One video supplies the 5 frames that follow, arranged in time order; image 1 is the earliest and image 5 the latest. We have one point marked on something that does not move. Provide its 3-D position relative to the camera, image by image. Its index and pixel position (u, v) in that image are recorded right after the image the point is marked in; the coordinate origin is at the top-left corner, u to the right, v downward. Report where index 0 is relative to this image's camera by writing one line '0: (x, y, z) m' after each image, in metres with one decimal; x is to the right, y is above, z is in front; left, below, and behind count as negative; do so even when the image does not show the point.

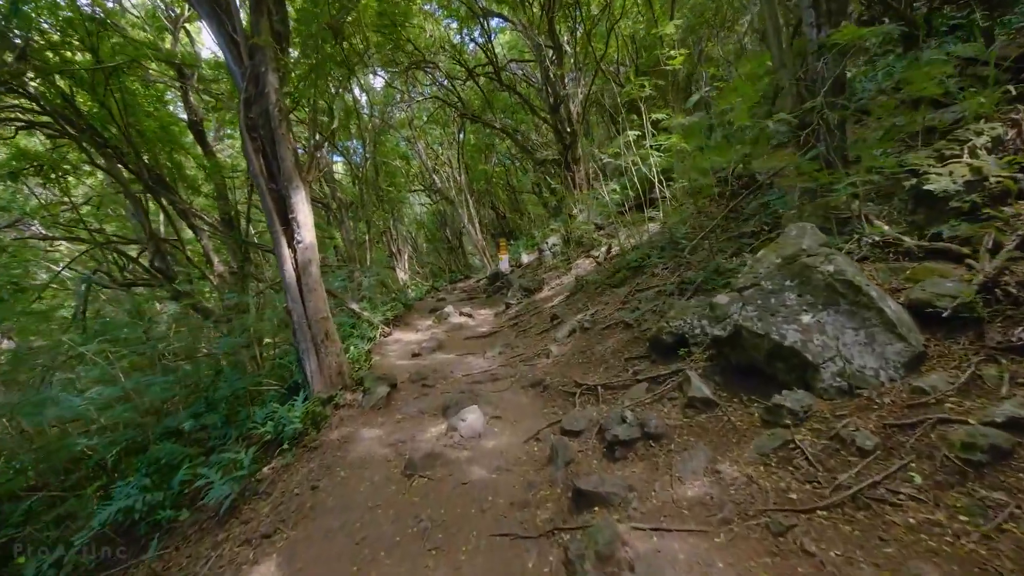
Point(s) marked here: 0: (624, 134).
0: (+1.8, +2.4, +7.5) m
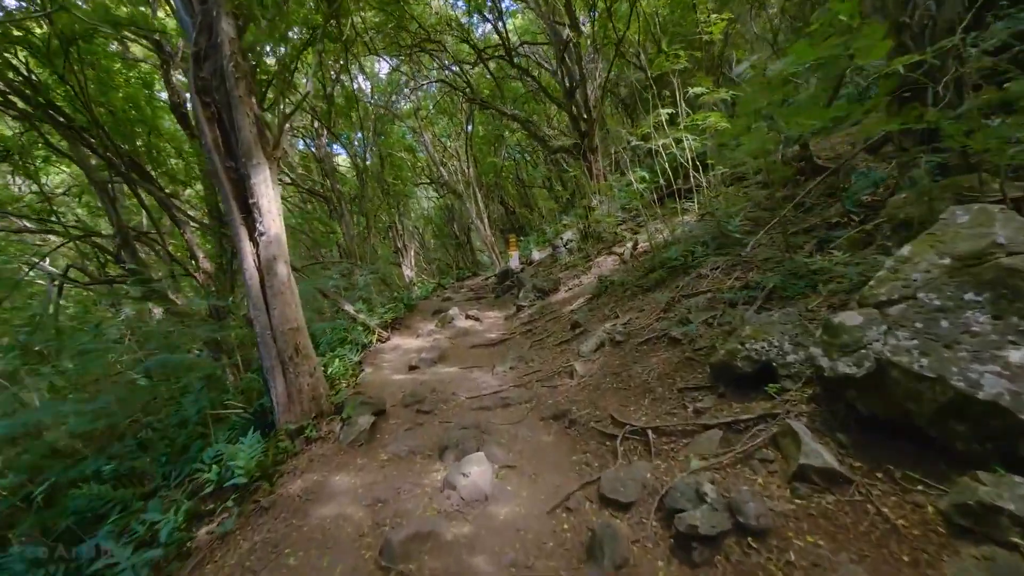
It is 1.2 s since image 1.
0: (+2.0, +2.4, +6.5) m
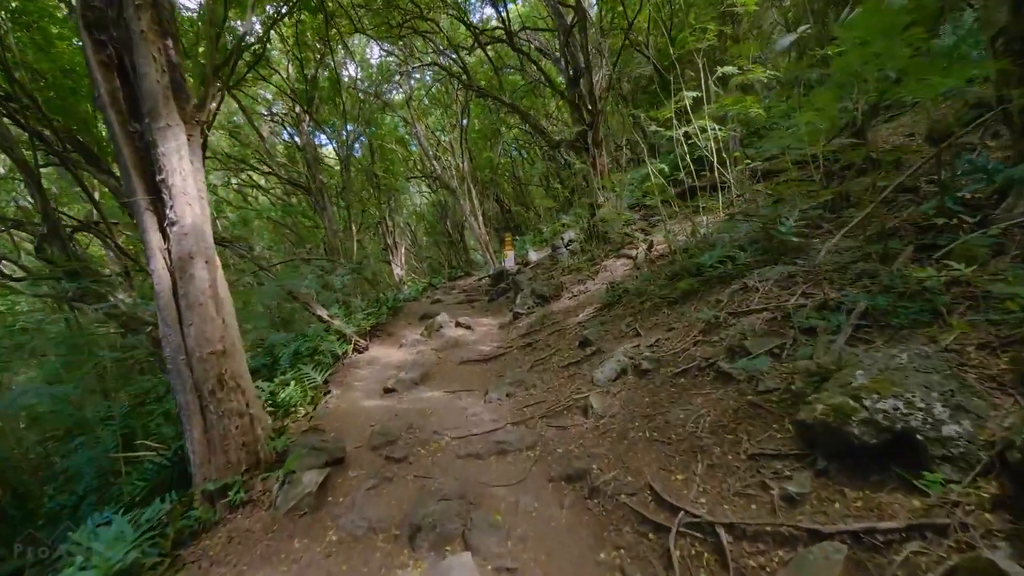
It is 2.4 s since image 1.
0: (+2.0, +2.3, +5.7) m
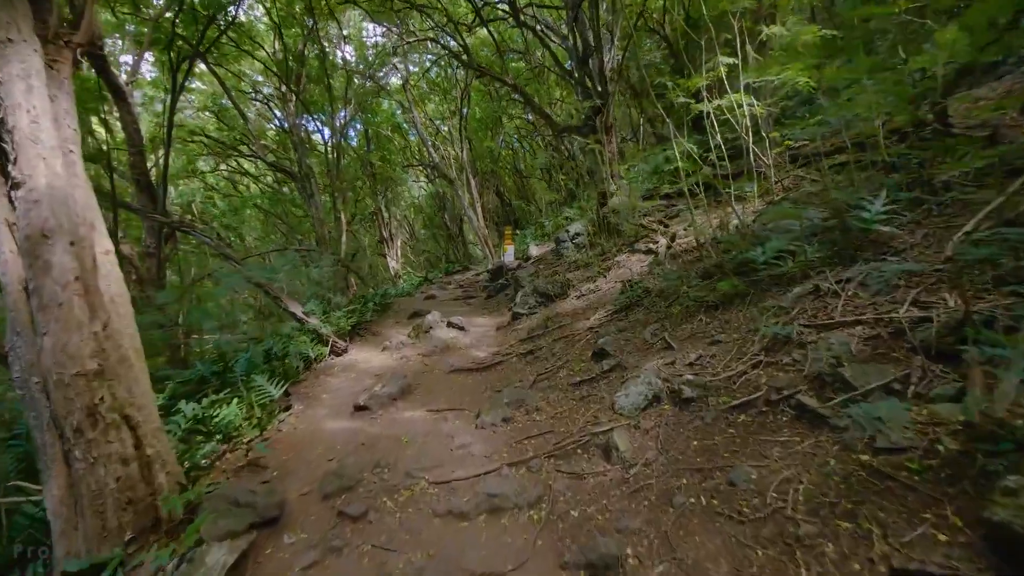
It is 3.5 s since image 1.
0: (+2.0, +2.3, +4.9) m
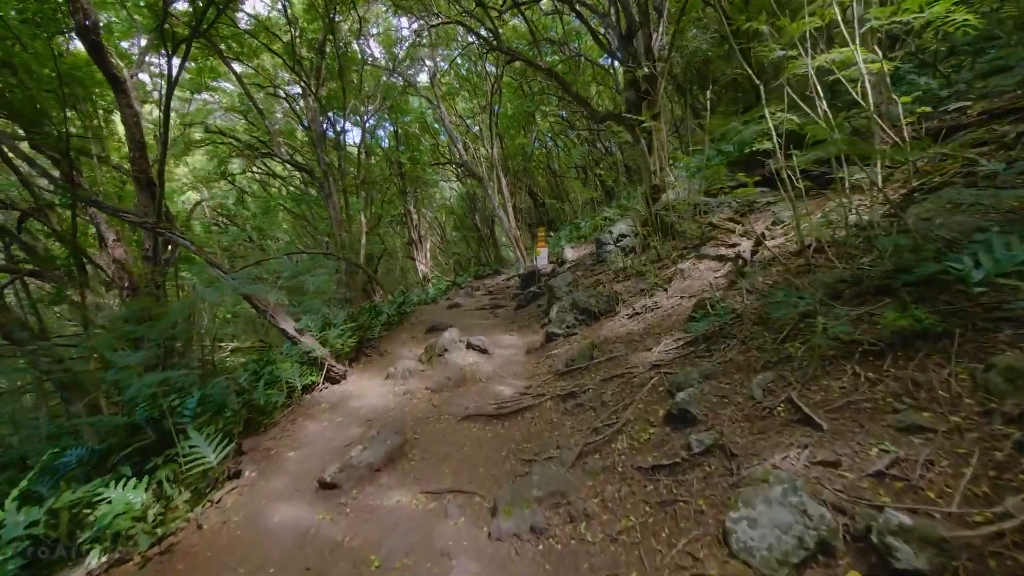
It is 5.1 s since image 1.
0: (+2.3, +2.1, +3.6) m
